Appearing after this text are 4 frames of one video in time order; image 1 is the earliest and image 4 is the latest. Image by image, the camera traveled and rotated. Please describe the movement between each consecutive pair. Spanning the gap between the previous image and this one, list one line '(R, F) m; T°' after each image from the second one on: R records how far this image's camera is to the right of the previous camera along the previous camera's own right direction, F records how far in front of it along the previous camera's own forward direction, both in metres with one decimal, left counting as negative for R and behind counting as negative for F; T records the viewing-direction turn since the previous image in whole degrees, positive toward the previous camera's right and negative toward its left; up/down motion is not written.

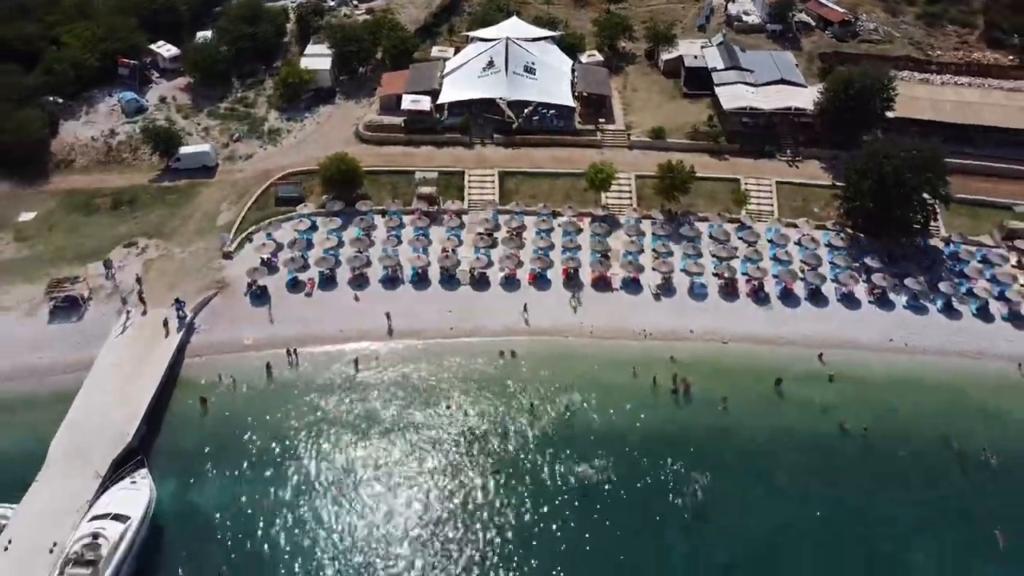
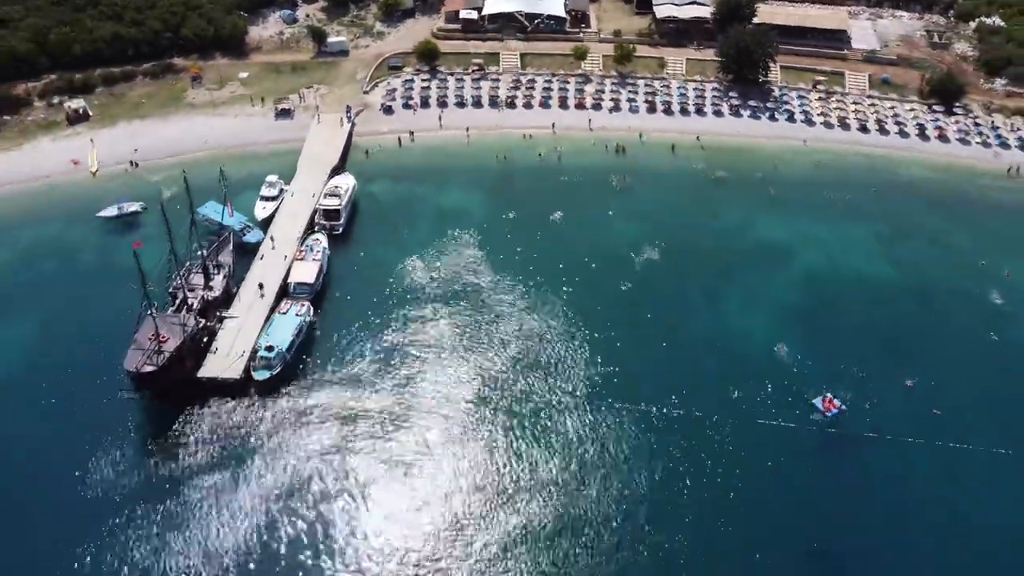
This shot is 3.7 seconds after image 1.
(-1.8, -37.4) m; 0°
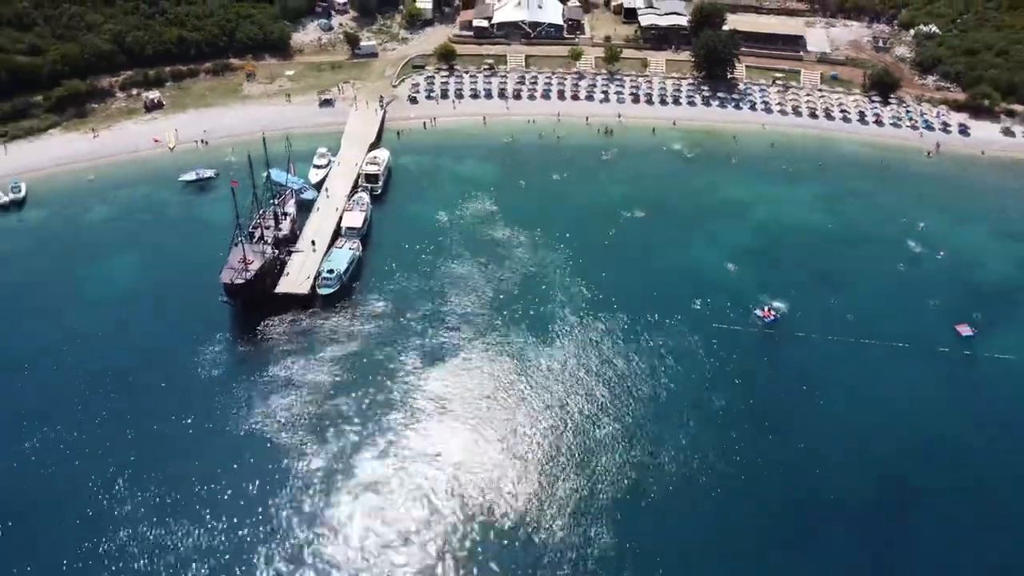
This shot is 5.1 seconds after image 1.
(-0.8, -15.1) m; 0°
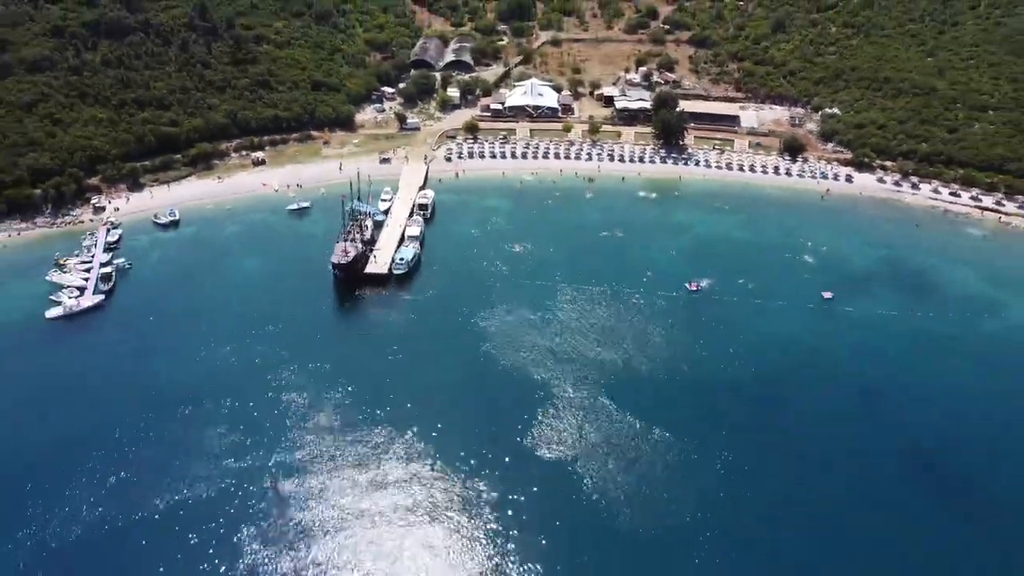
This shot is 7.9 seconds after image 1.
(-1.6, -32.8) m; 0°
